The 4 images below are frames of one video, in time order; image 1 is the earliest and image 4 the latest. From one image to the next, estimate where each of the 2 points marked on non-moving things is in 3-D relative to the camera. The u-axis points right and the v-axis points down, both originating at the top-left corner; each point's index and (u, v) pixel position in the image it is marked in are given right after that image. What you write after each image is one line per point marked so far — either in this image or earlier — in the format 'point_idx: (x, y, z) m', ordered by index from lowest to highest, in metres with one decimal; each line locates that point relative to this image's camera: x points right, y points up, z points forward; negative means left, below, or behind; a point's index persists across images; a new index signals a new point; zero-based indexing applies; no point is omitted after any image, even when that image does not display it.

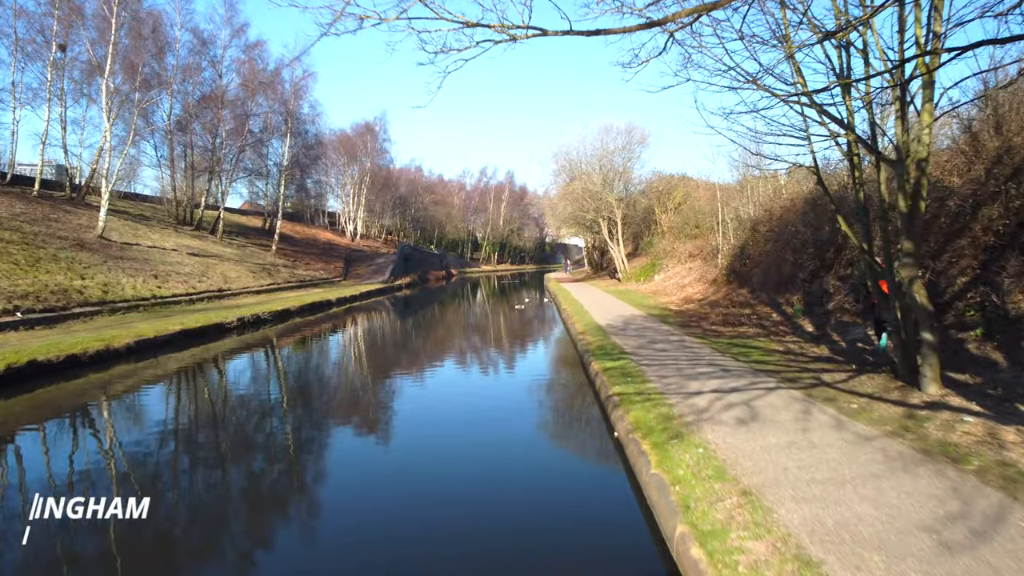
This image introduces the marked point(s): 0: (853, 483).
0: (+2.5, -1.4, +4.4) m
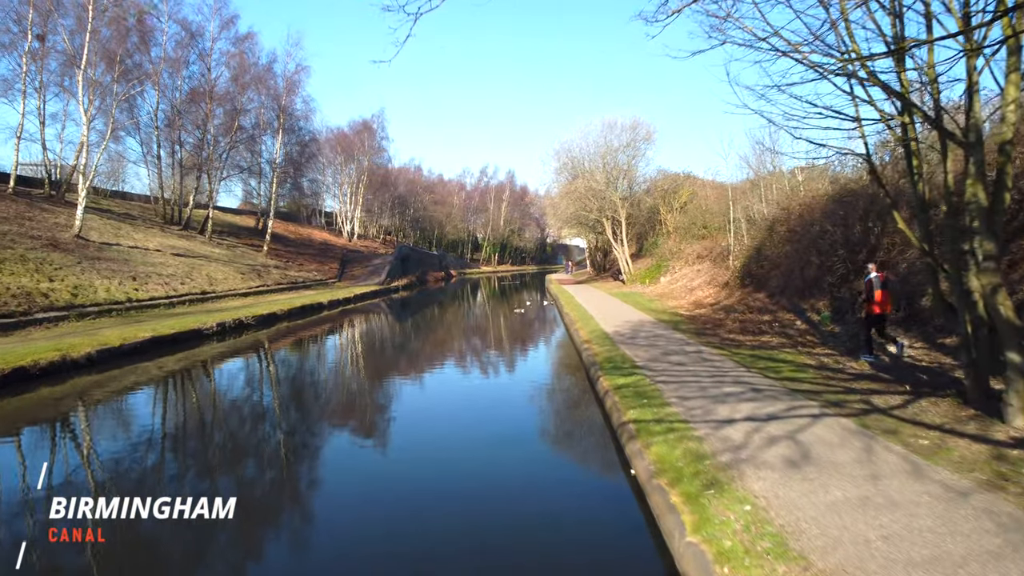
0: (+2.5, -1.5, +3.2) m
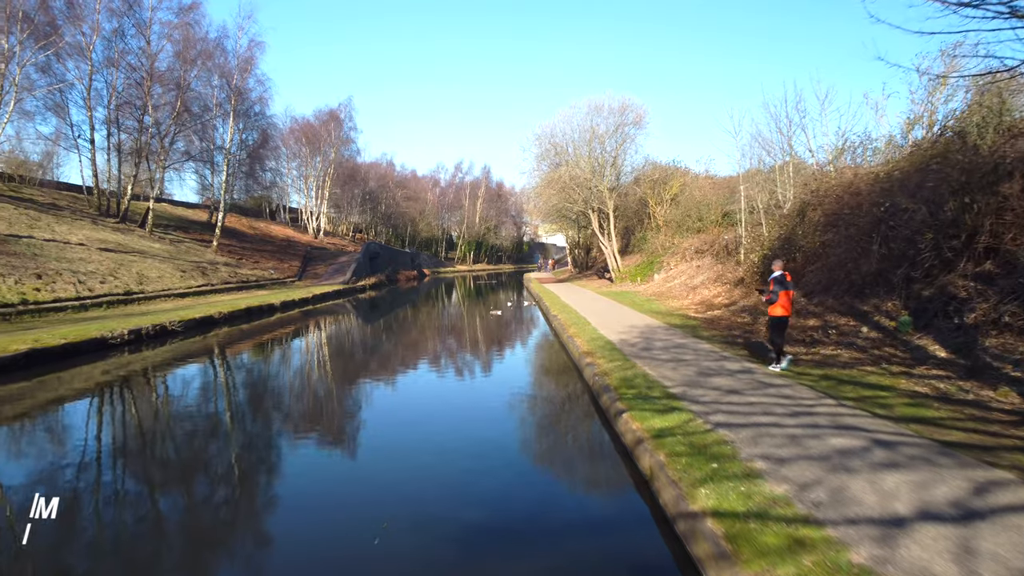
0: (+2.5, -1.5, +0.5) m
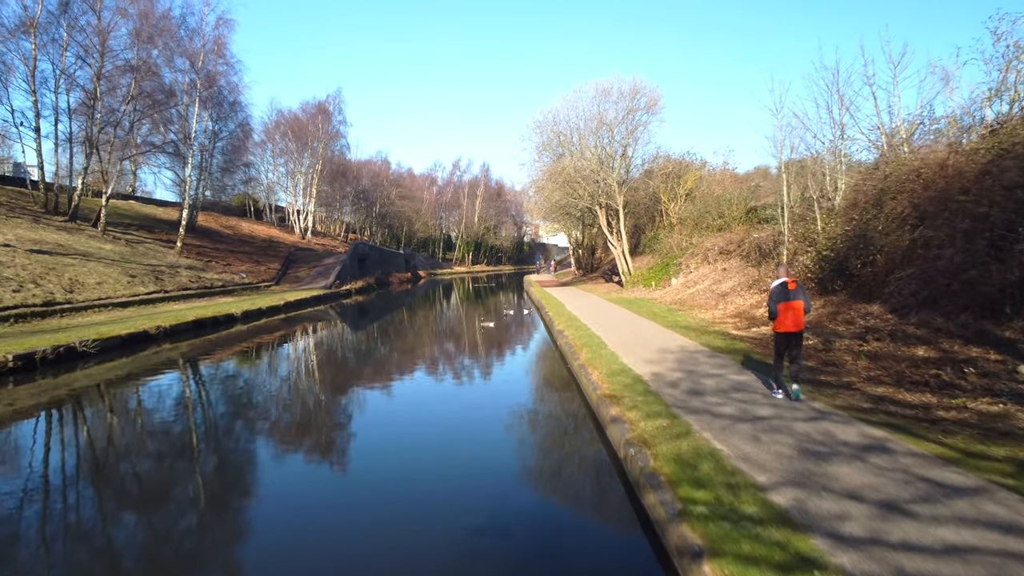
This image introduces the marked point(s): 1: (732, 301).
0: (+2.4, -1.7, -2.4) m
1: (+5.6, -0.3, +14.9) m
